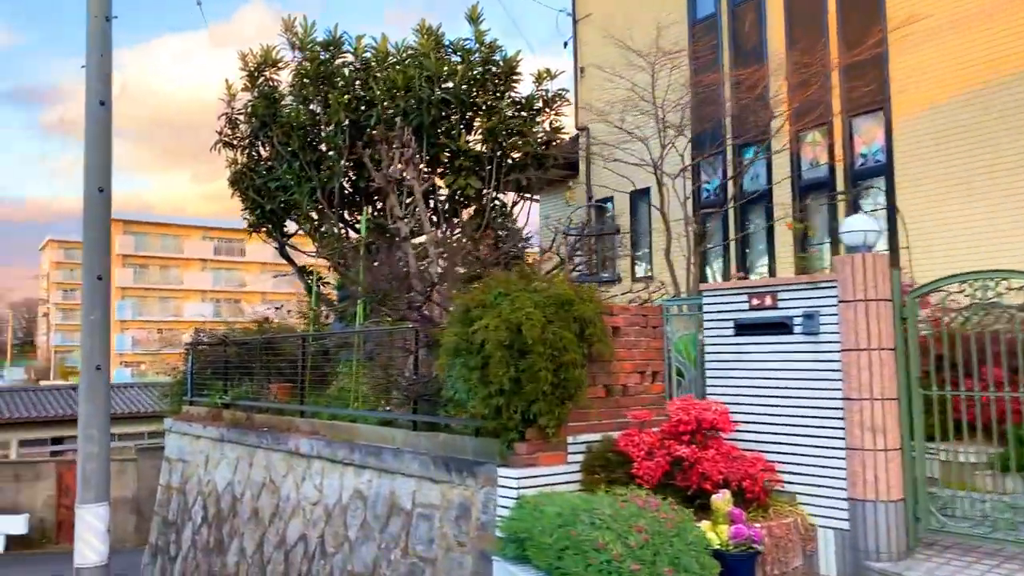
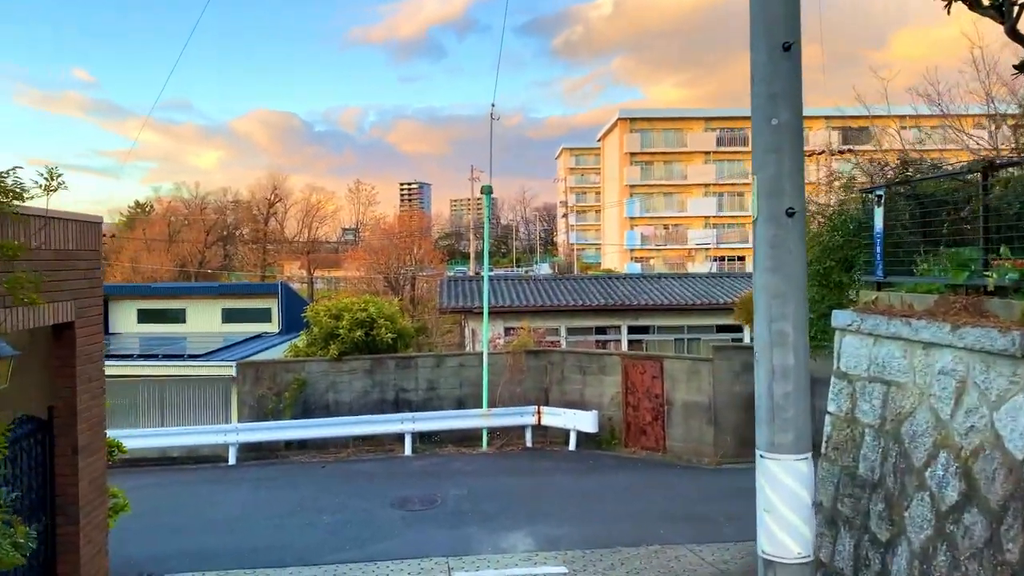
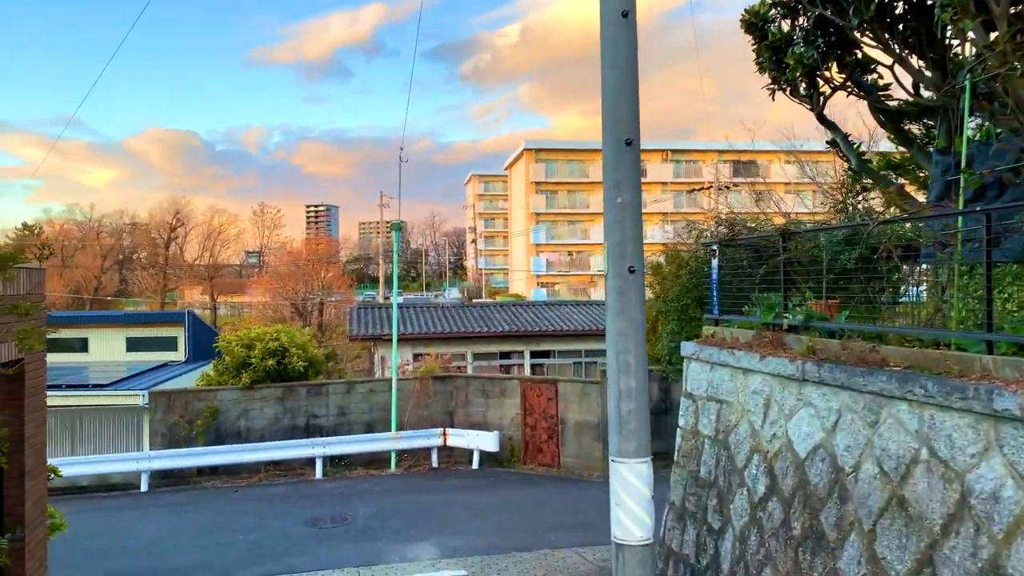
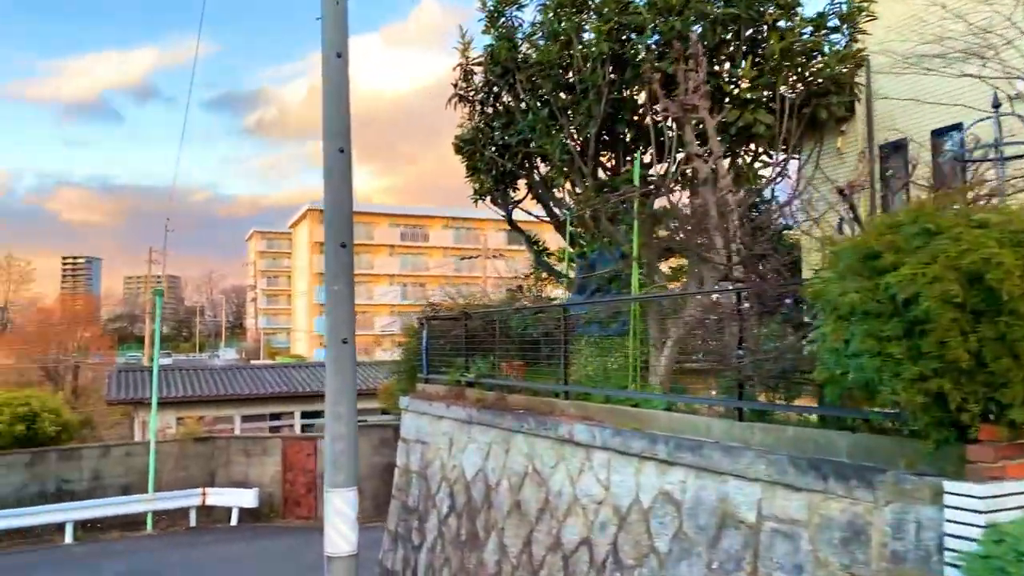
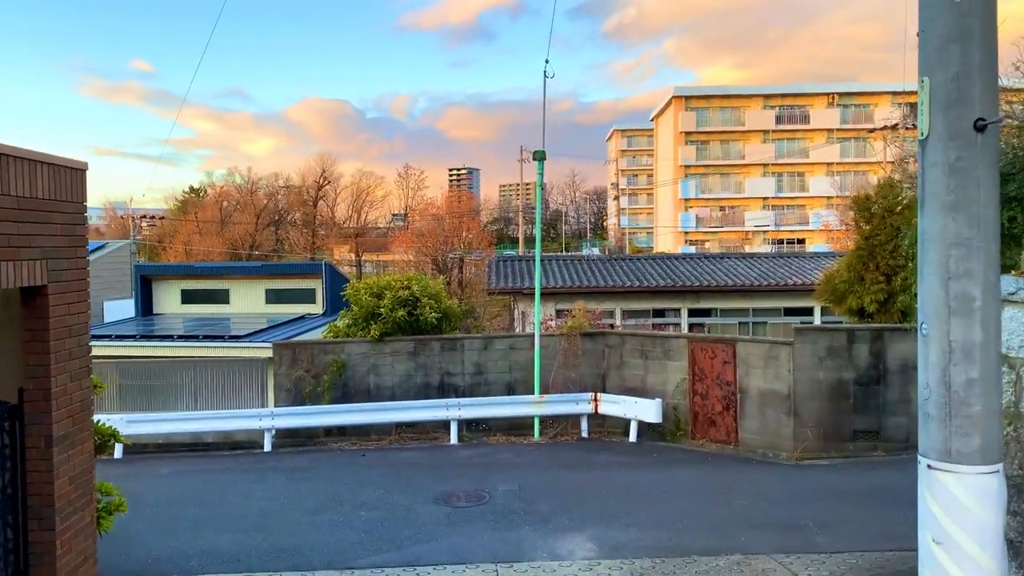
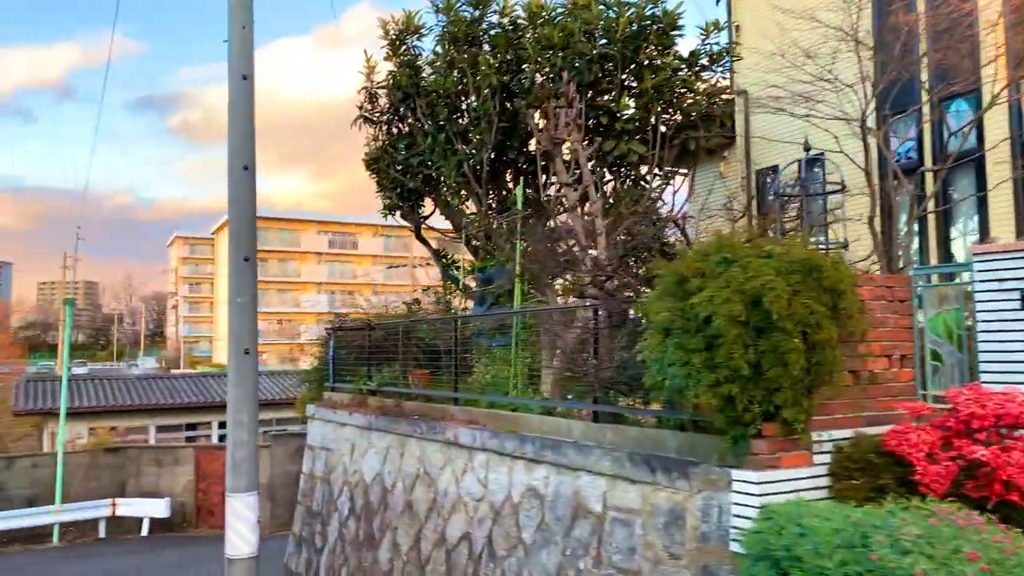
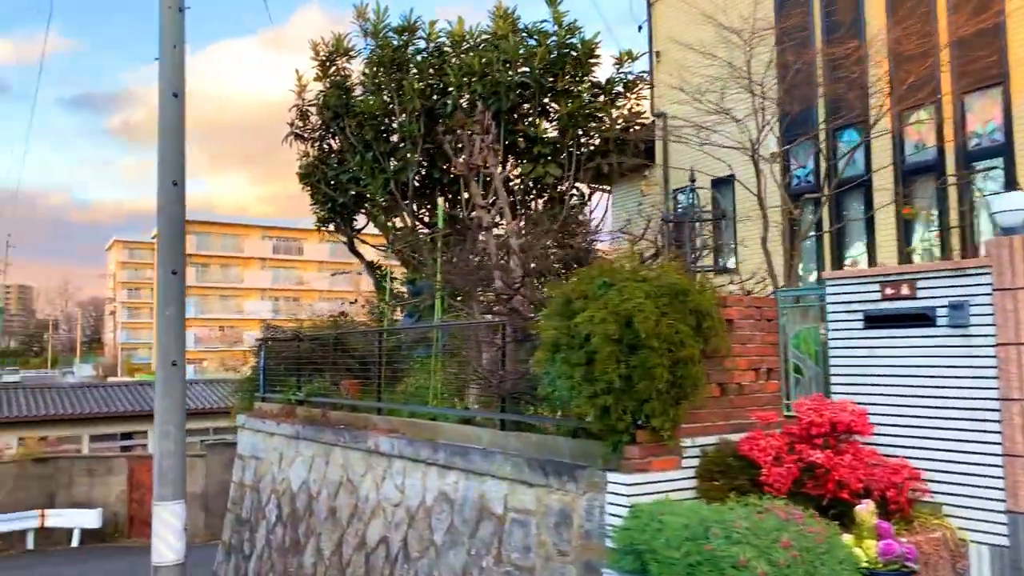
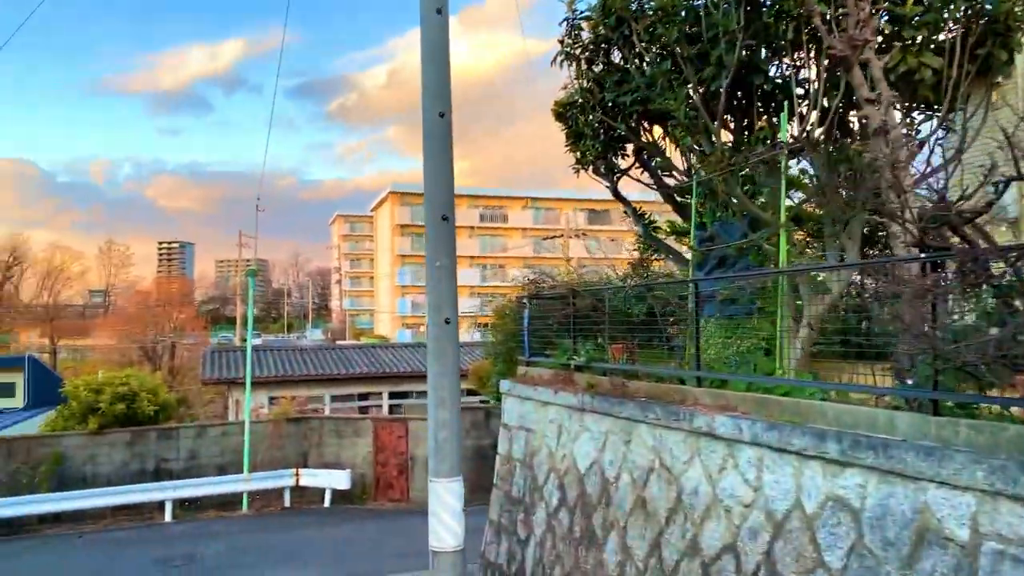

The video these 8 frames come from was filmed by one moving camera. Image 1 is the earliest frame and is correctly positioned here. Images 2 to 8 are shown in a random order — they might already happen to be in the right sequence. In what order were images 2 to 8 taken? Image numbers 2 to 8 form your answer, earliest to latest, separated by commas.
7, 6, 4, 8, 3, 2, 5
